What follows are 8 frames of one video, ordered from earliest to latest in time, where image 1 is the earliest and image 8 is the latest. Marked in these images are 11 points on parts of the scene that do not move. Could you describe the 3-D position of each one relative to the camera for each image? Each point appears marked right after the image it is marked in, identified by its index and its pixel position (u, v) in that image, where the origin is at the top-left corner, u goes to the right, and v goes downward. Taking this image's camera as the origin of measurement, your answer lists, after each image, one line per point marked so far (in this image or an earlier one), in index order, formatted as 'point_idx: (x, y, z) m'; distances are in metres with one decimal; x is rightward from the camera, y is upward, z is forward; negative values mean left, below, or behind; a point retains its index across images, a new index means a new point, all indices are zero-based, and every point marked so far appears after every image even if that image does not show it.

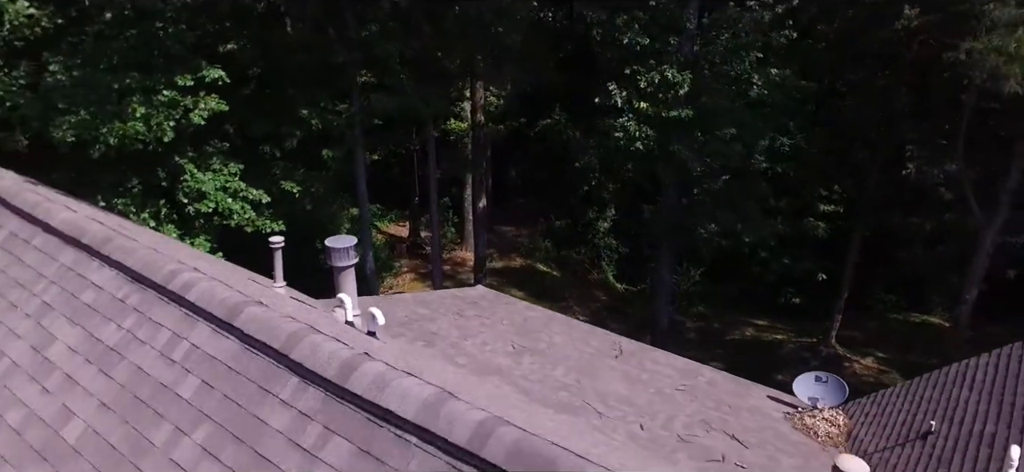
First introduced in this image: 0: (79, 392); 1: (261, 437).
0: (-2.9, -1.0, +5.2) m
1: (-1.4, -1.1, +4.2) m
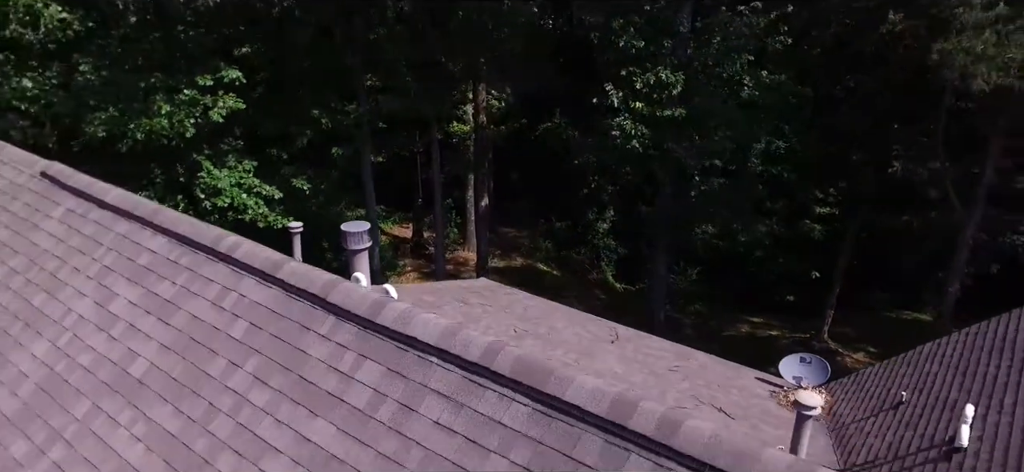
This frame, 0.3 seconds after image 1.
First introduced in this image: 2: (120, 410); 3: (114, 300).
0: (-2.8, -0.8, +6.0) m
1: (-1.3, -0.8, +5.1) m
2: (-2.8, -1.2, +5.6) m
3: (-3.3, -0.5, +6.5) m
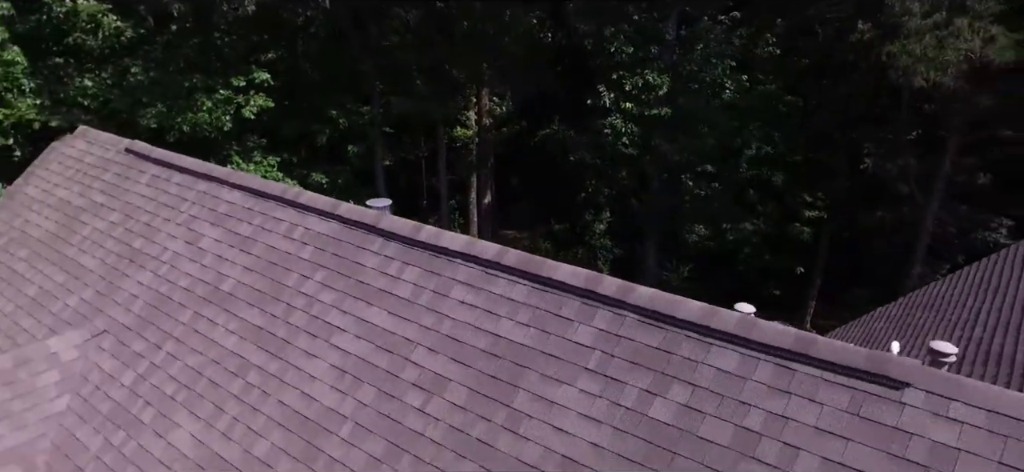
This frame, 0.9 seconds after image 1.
0: (-2.8, -0.3, +7.8) m
1: (-1.3, -0.3, +6.8) m
2: (-2.8, -0.7, +7.3) m
3: (-3.2, 0.0, +8.2) m
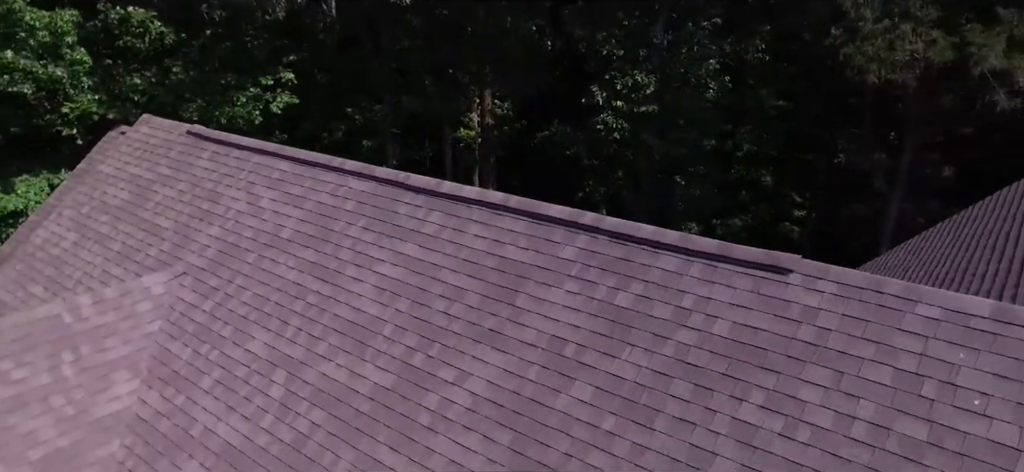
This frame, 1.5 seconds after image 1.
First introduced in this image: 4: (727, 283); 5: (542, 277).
0: (-2.8, +0.2, +9.6) m
1: (-1.3, +0.2, +8.7) m
2: (-2.7, -0.2, +9.2) m
3: (-3.2, +0.5, +10.1) m
4: (+1.7, -0.4, +6.3) m
5: (+0.3, -0.4, +7.2) m
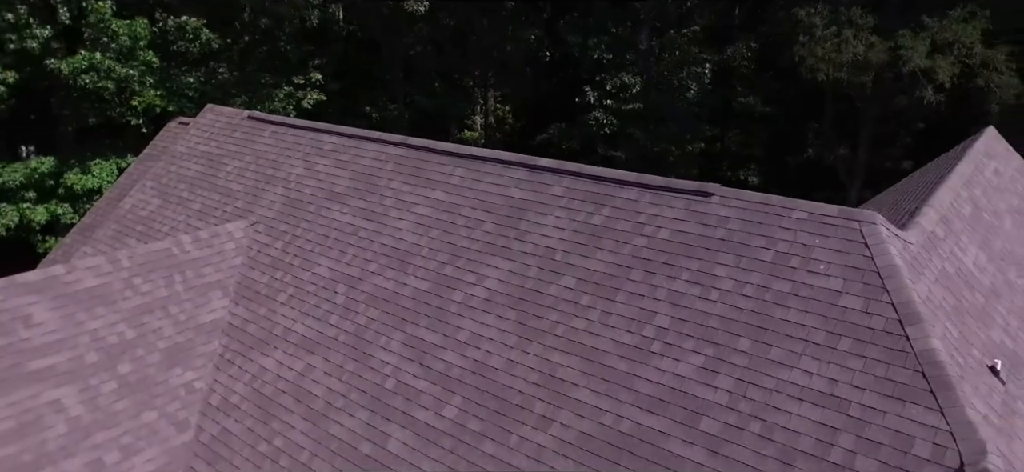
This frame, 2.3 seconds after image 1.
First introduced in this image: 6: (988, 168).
0: (-2.7, +0.9, +12.3) m
1: (-1.2, +0.9, +11.4) m
2: (-2.7, +0.5, +11.9) m
3: (-3.2, +1.1, +12.8) m
4: (+1.8, +0.3, +9.0) m
5: (+0.3, +0.3, +9.9) m
6: (+7.4, +1.0, +12.4) m
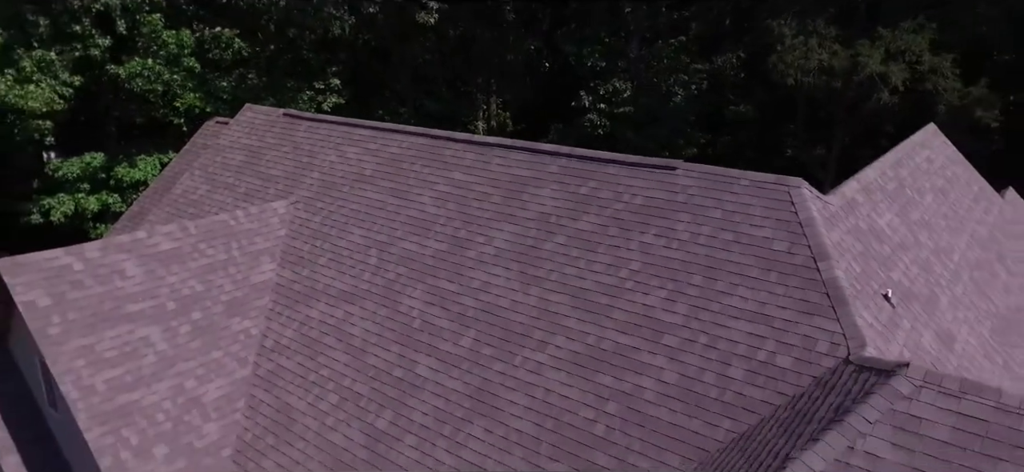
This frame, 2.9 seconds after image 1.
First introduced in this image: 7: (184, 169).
0: (-2.7, +1.3, +14.5) m
1: (-1.2, +1.3, +13.5) m
2: (-2.6, +0.9, +14.0) m
3: (-3.1, +1.6, +14.9) m
4: (+1.9, +0.8, +11.1) m
5: (+0.4, +0.8, +12.0) m
6: (+7.5, +1.5, +14.5) m
7: (-7.6, +1.6, +18.2) m
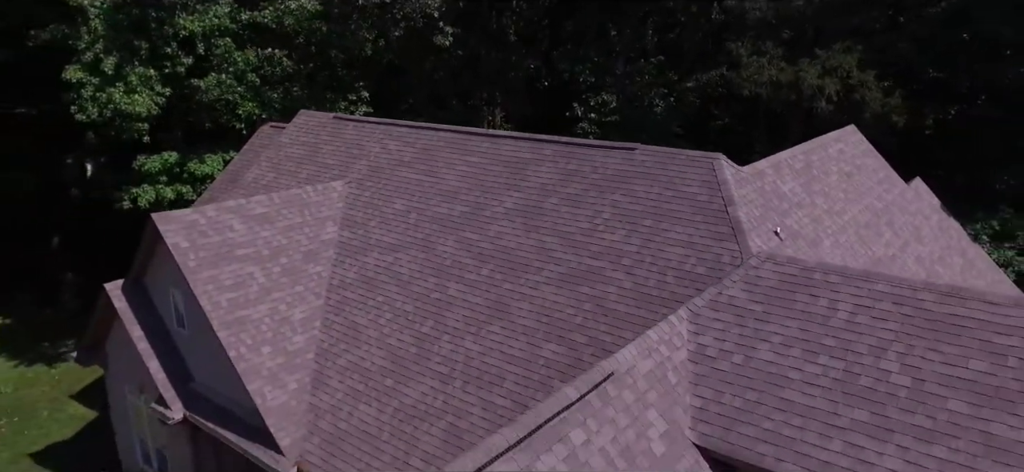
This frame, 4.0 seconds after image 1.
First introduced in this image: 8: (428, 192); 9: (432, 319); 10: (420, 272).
0: (-2.6, +2.0, +18.7) m
1: (-1.1, +2.0, +17.8) m
2: (-2.5, +1.5, +18.3) m
3: (-3.0, +2.2, +19.2) m
4: (+2.0, +1.5, +15.4) m
5: (+0.5, +1.5, +16.3) m
6: (+7.6, +2.1, +18.8) m
7: (-7.5, +2.1, +22.5) m
8: (-1.8, +0.9, +17.2) m
9: (-1.5, -1.5, +14.6) m
10: (-1.8, -0.7, +15.6) m
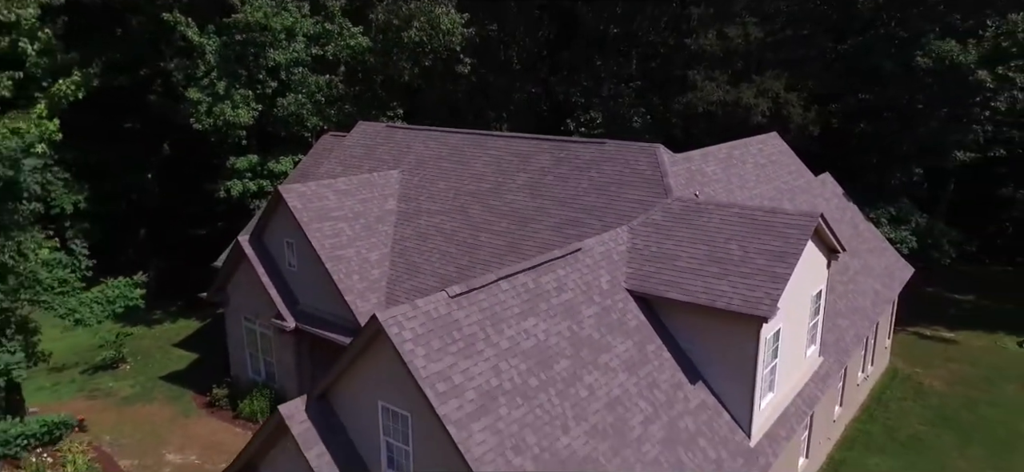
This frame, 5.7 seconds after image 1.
0: (-2.3, +2.8, +25.9) m
1: (-0.8, +2.9, +24.9) m
2: (-2.3, +2.4, +25.4) m
3: (-2.7, +3.0, +26.4) m
4: (+2.2, +2.5, +22.5) m
5: (+0.8, +2.4, +23.4) m
6: (+7.8, +2.9, +26.0) m
7: (-7.2, +2.8, +29.6) m
8: (-1.5, +1.8, +24.3) m
9: (-1.2, -0.5, +21.6) m
10: (-1.5, +0.2, +22.7) m
